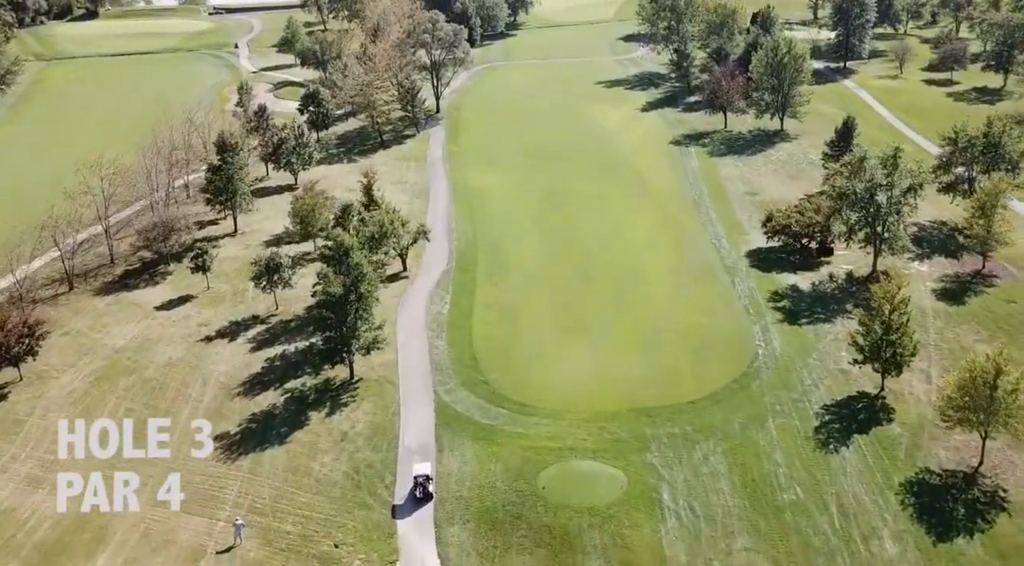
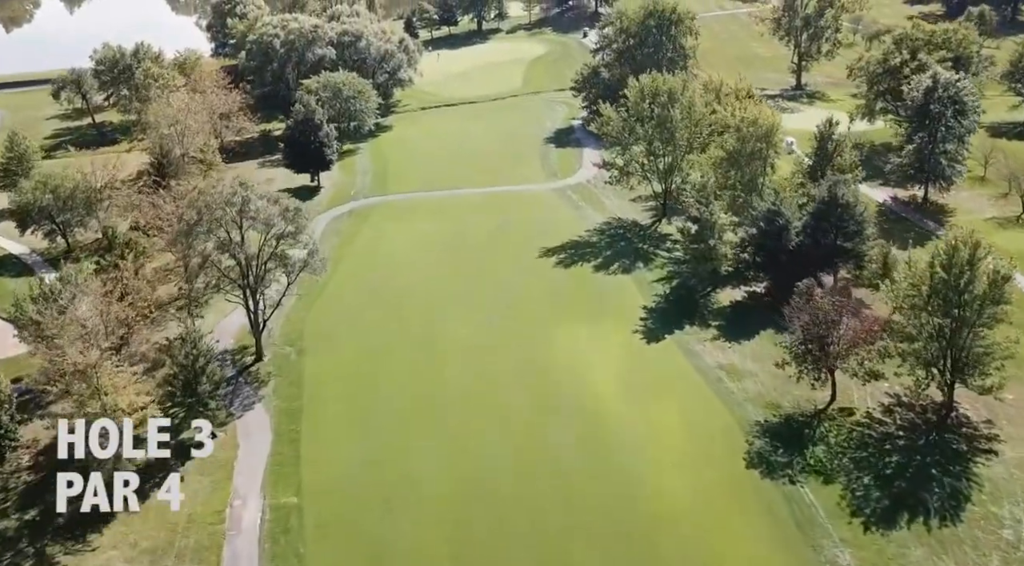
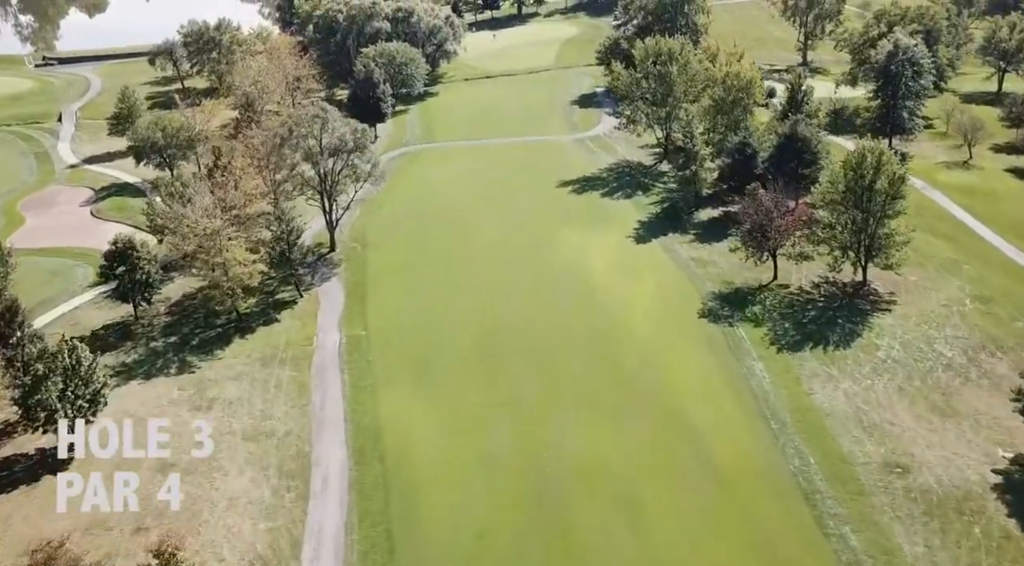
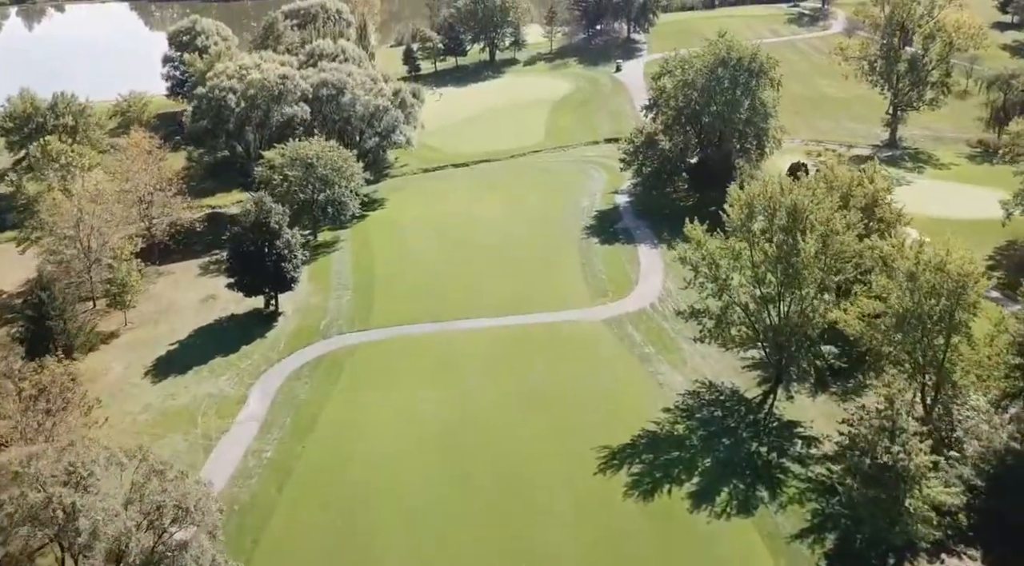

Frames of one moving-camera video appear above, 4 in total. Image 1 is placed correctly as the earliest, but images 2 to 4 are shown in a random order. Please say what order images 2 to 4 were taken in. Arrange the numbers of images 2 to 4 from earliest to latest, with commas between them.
3, 2, 4
